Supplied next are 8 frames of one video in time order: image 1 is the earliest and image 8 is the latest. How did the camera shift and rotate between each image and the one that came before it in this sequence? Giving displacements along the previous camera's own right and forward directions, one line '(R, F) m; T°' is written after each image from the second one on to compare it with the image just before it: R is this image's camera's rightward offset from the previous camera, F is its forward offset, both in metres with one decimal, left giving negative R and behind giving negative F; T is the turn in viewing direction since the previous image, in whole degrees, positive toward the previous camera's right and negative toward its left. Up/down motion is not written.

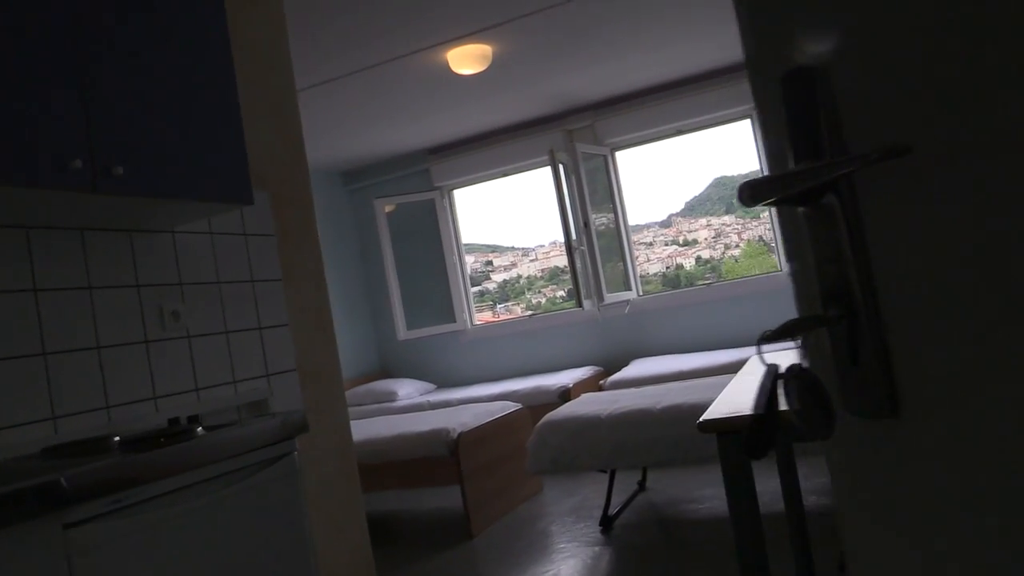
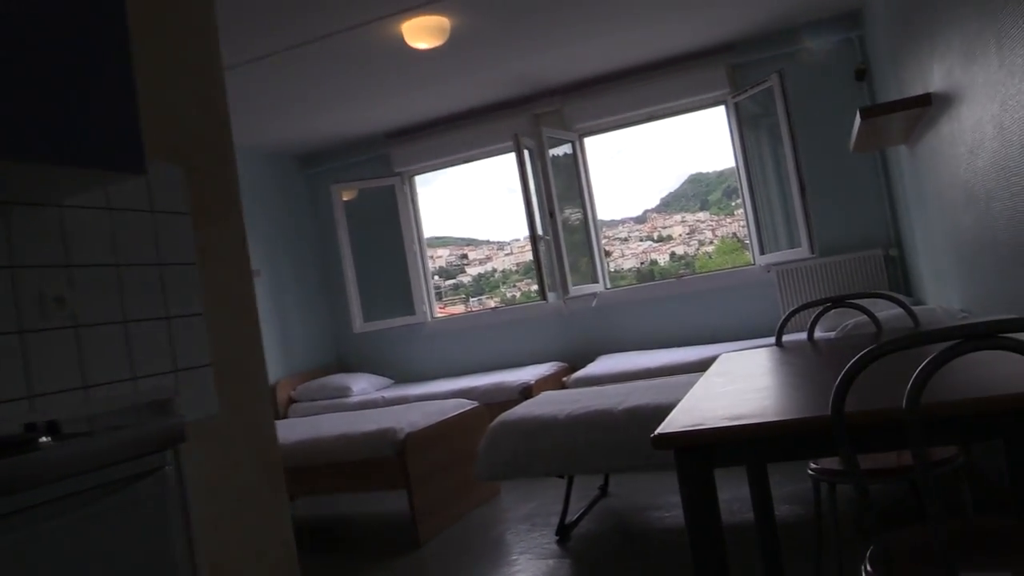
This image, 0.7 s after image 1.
(+0.1, +0.3) m; +2°
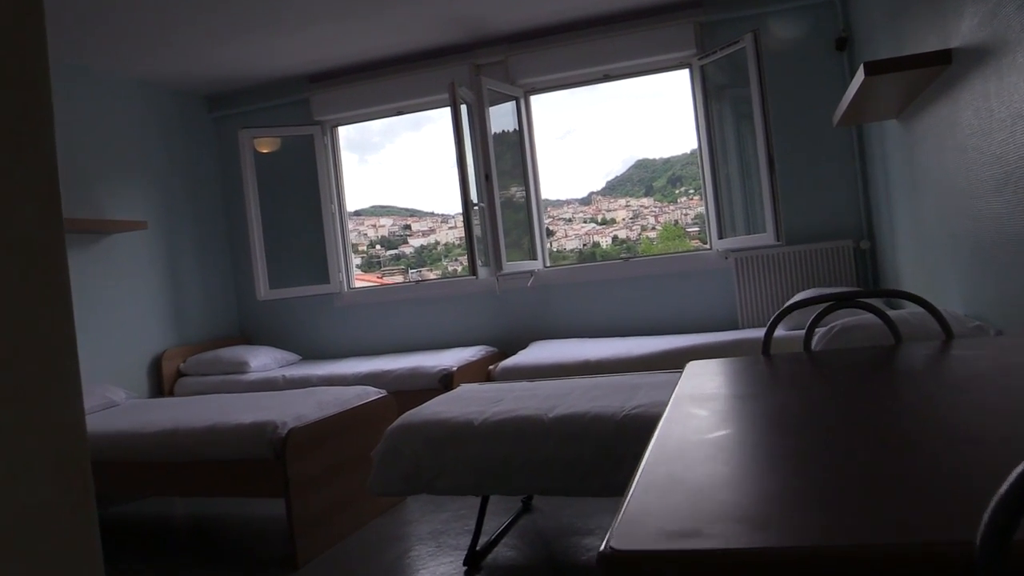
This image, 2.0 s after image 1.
(+0.1, +0.6) m; +4°
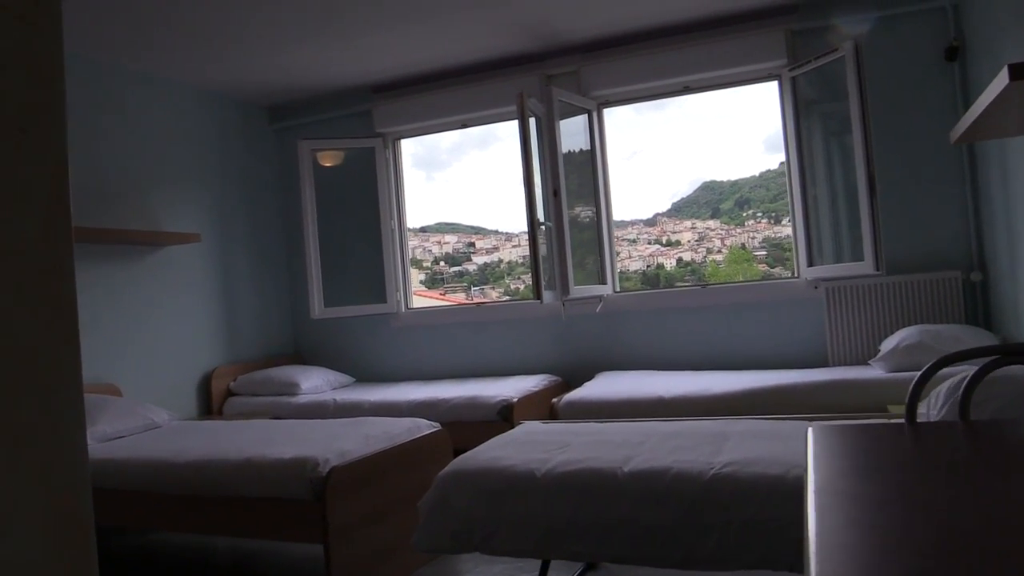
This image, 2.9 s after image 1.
(0.0, +0.3) m; -4°
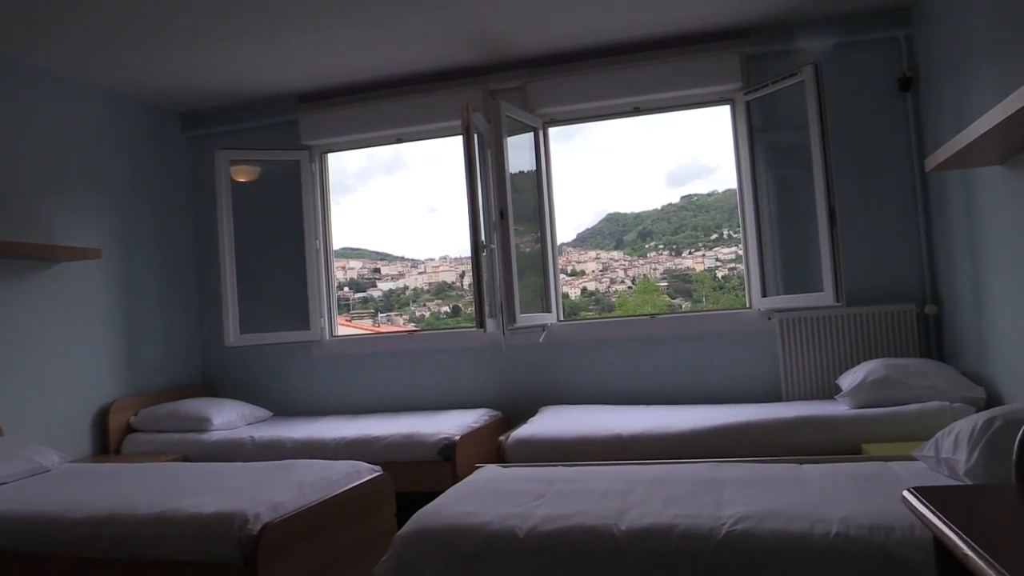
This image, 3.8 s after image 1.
(-0.1, +0.3) m; +6°
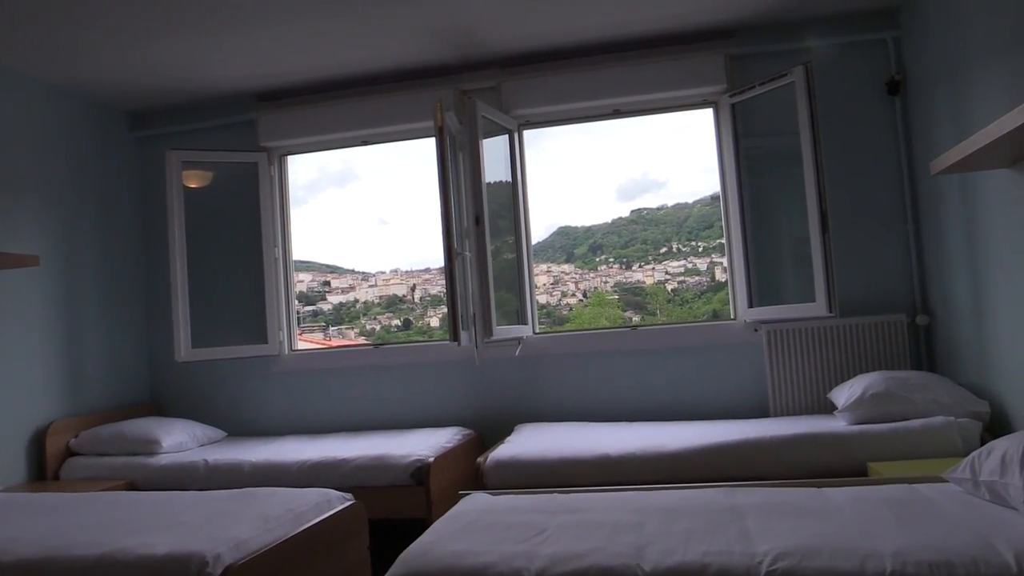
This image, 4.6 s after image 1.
(-0.1, +0.2) m; +3°
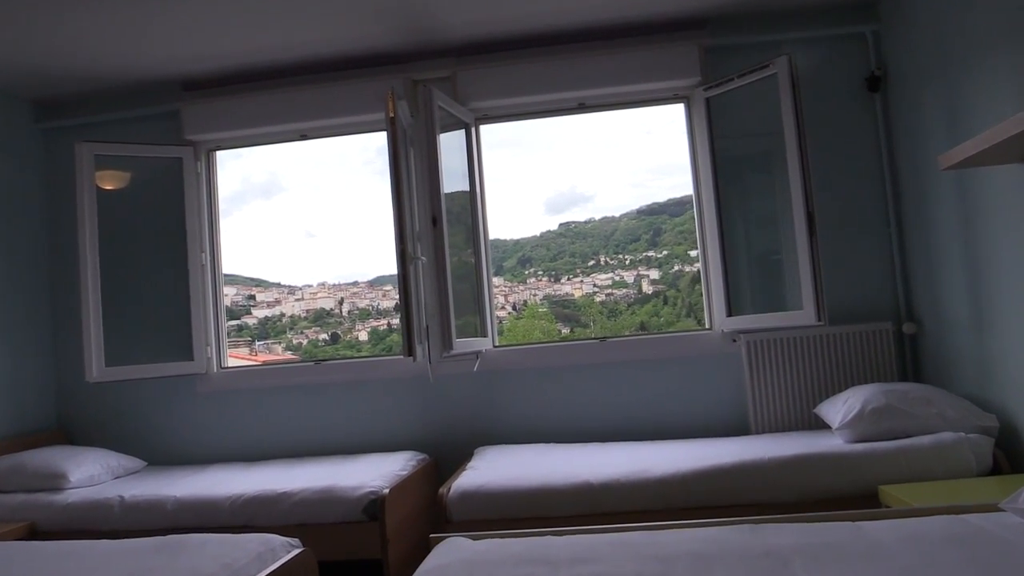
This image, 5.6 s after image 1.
(-0.1, +0.3) m; +5°
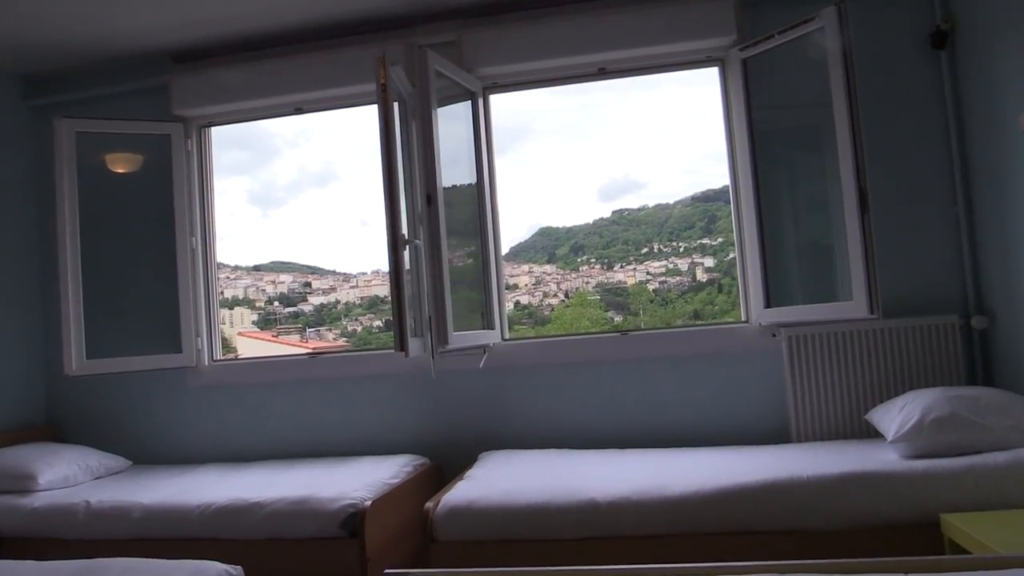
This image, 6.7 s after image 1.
(+0.1, +0.3) m; -4°
